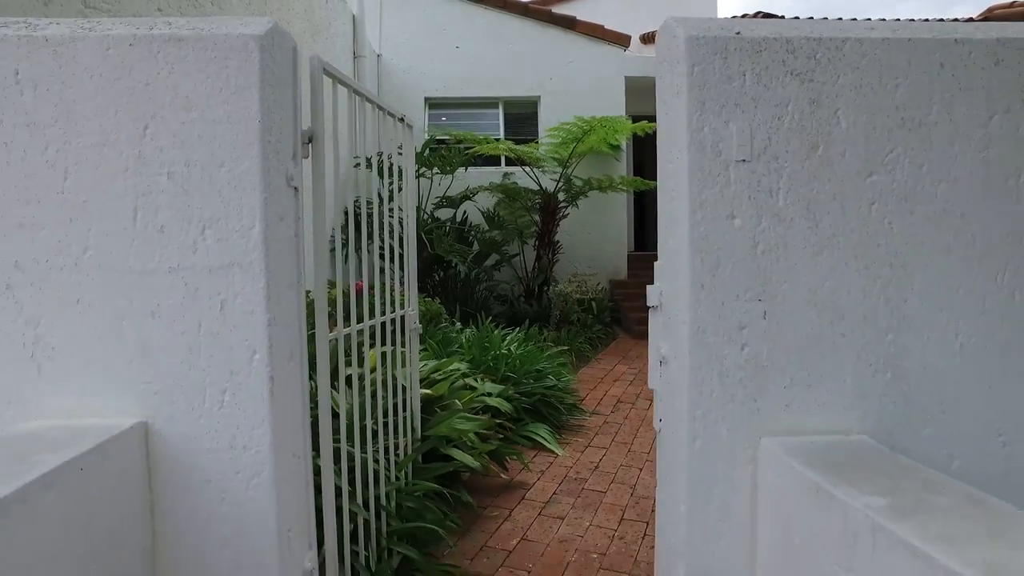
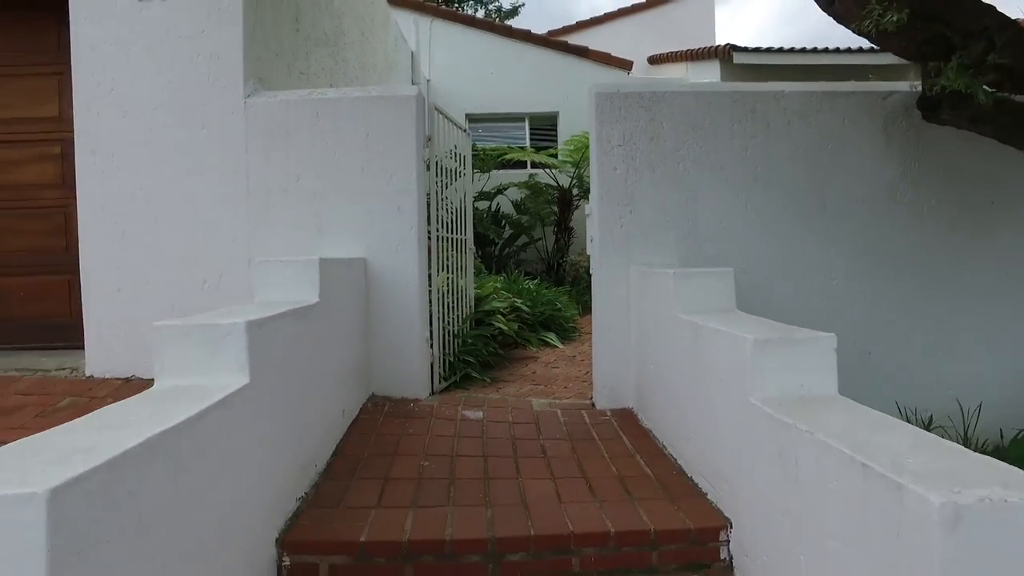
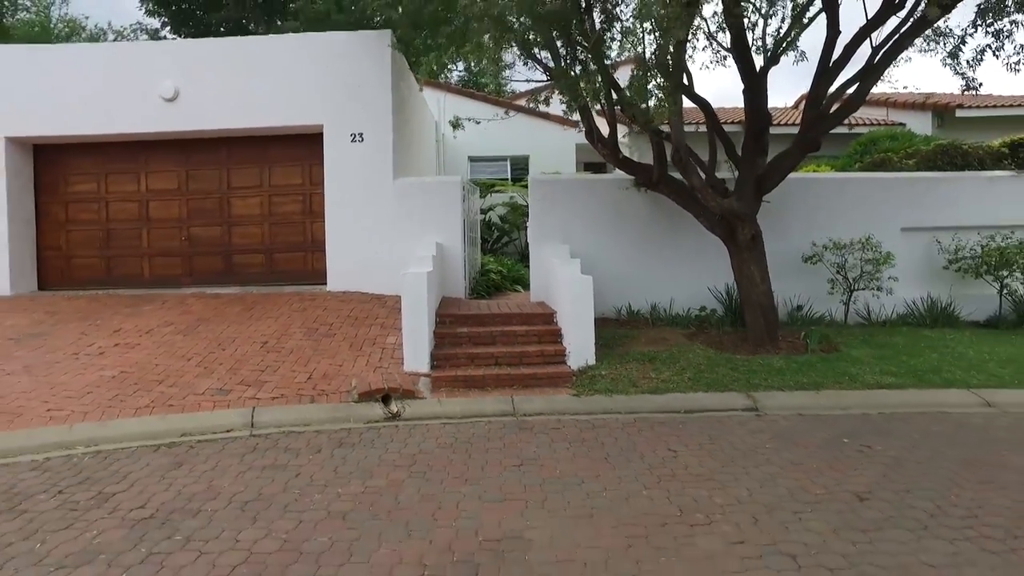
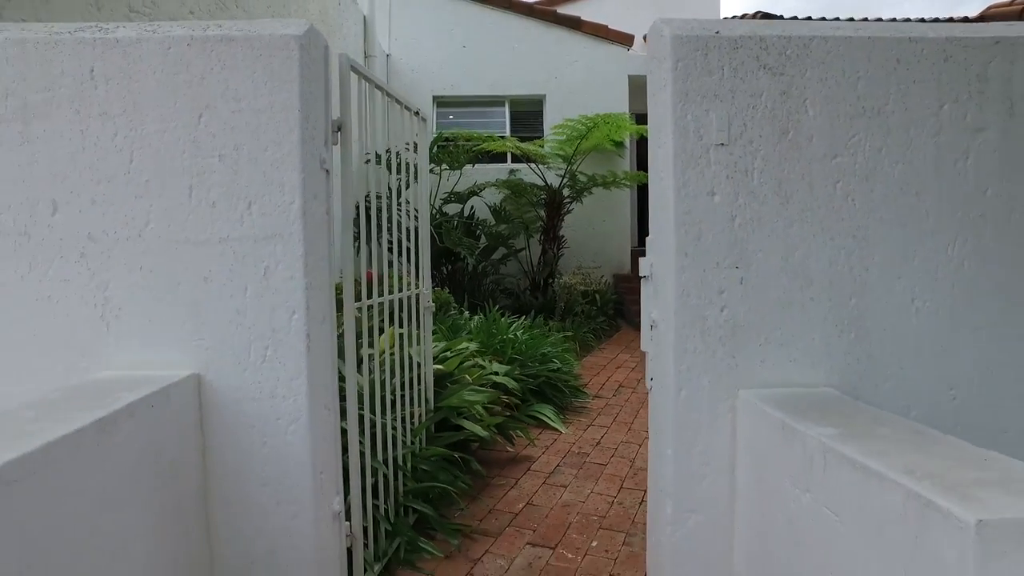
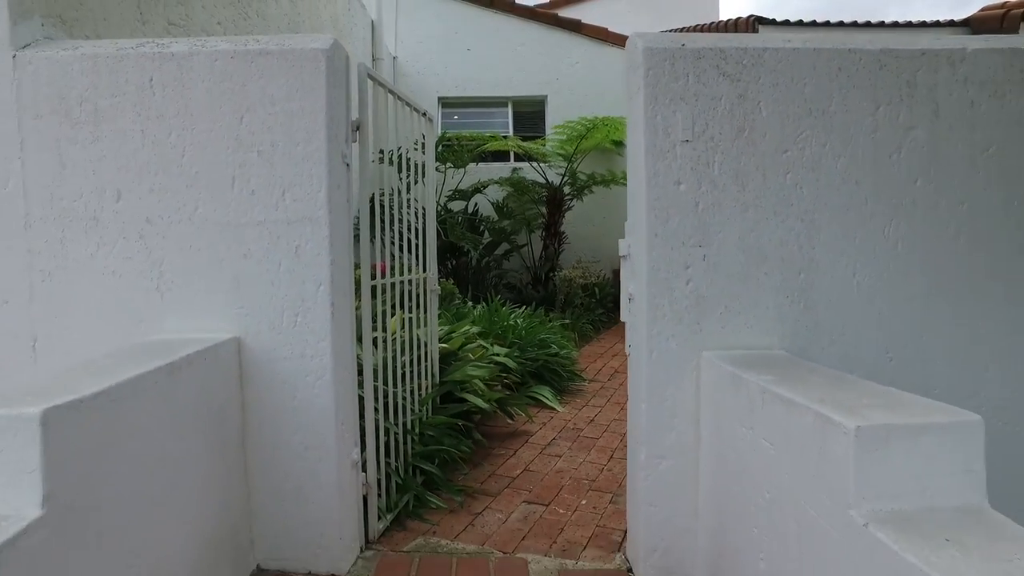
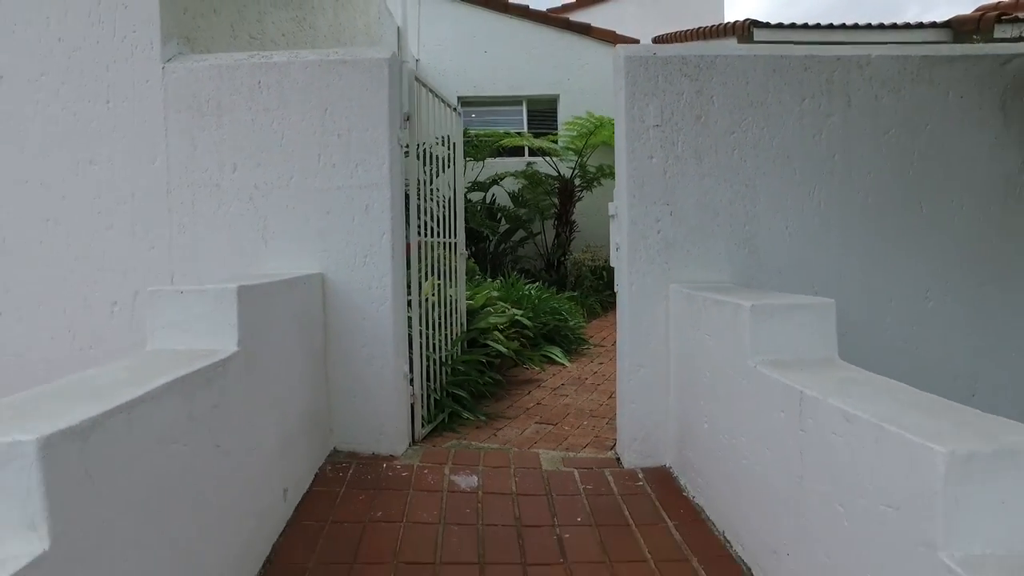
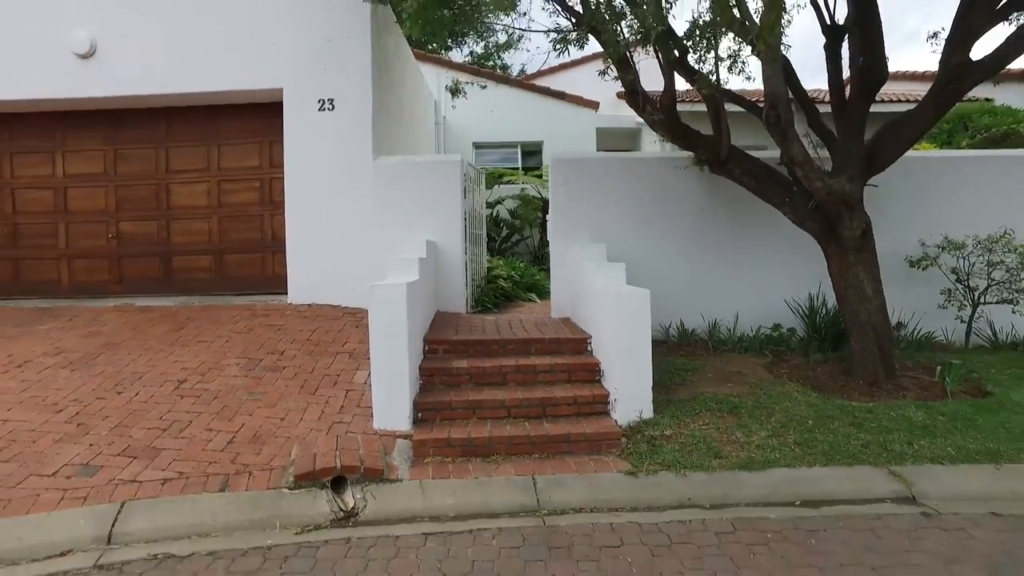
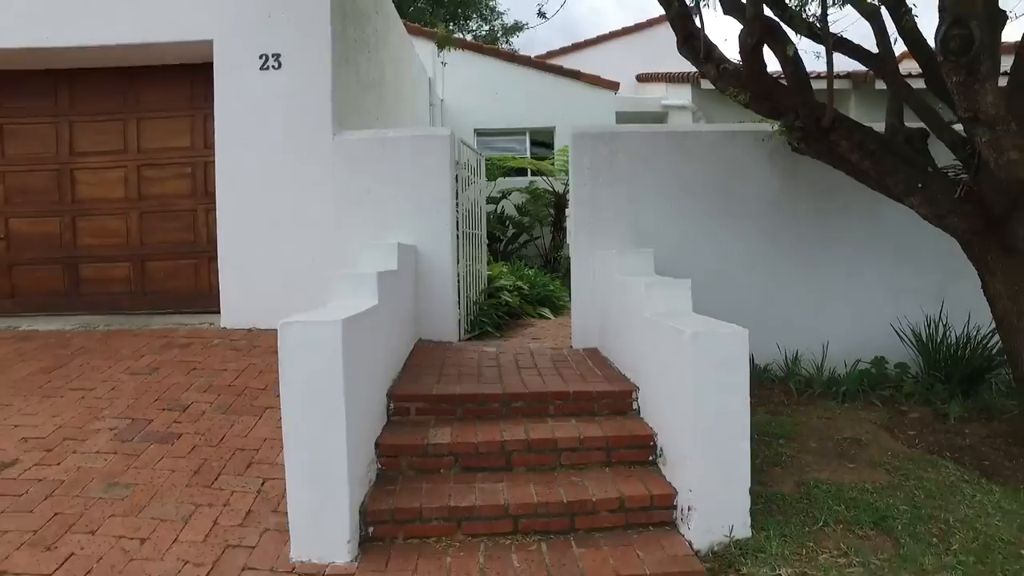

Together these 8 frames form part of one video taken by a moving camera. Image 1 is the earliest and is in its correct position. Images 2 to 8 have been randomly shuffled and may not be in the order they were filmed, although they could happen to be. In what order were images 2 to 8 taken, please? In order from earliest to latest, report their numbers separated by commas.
4, 5, 6, 2, 8, 7, 3
